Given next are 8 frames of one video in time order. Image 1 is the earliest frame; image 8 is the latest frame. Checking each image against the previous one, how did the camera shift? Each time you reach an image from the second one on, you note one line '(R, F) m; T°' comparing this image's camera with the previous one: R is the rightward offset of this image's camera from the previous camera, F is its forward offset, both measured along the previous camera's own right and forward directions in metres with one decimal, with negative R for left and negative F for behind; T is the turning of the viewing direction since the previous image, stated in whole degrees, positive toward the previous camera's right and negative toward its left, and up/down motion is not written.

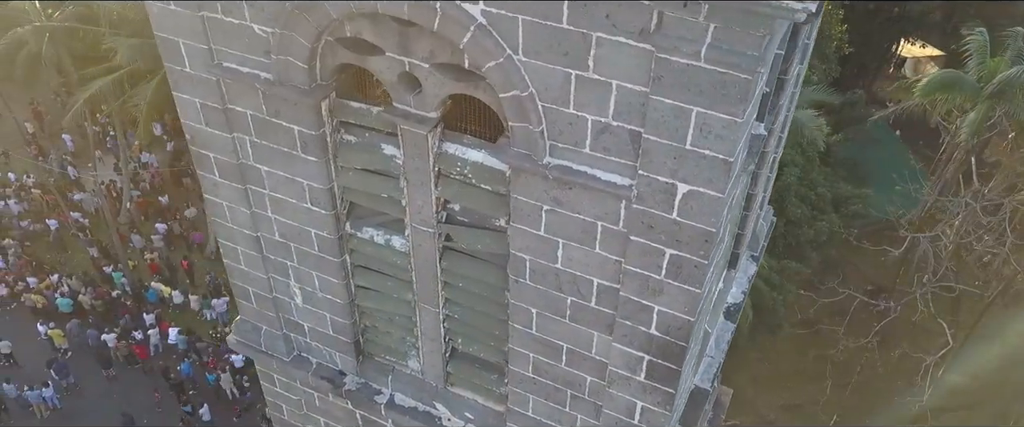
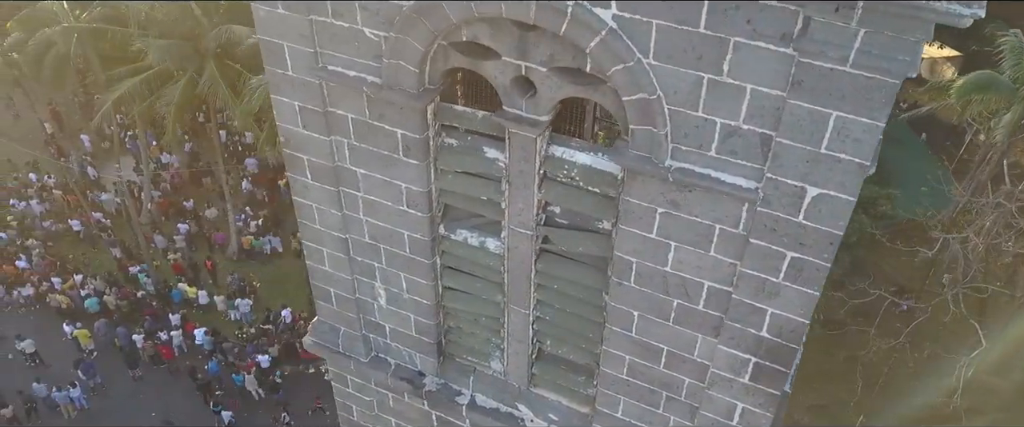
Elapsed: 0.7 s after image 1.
(-0.5, 0.0) m; 0°
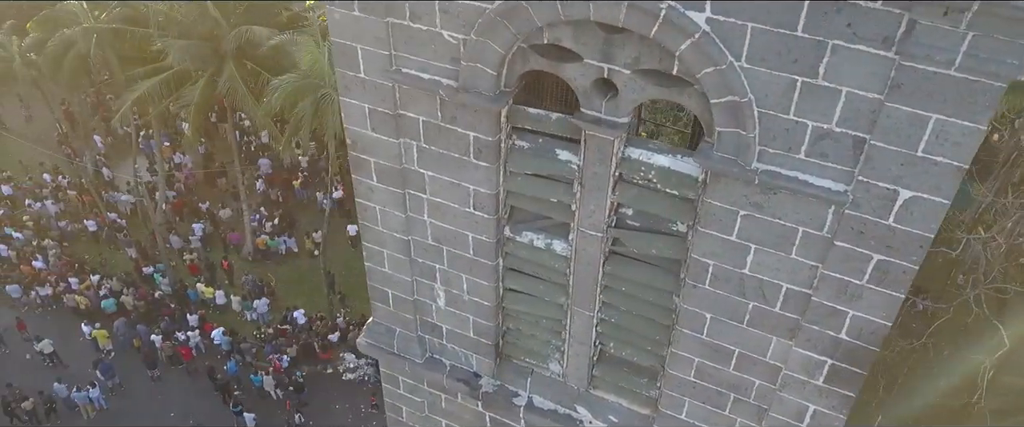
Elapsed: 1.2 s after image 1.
(-0.4, 0.0) m; 0°
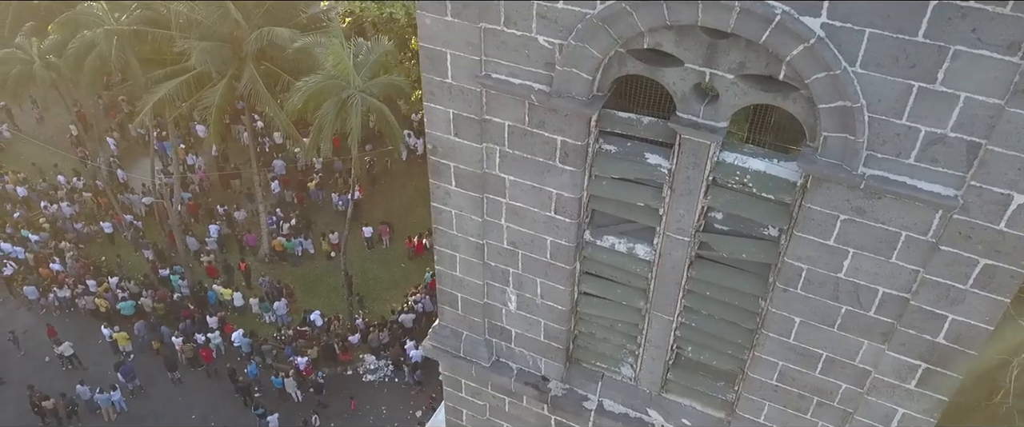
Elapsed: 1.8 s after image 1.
(-0.5, 0.0) m; 0°
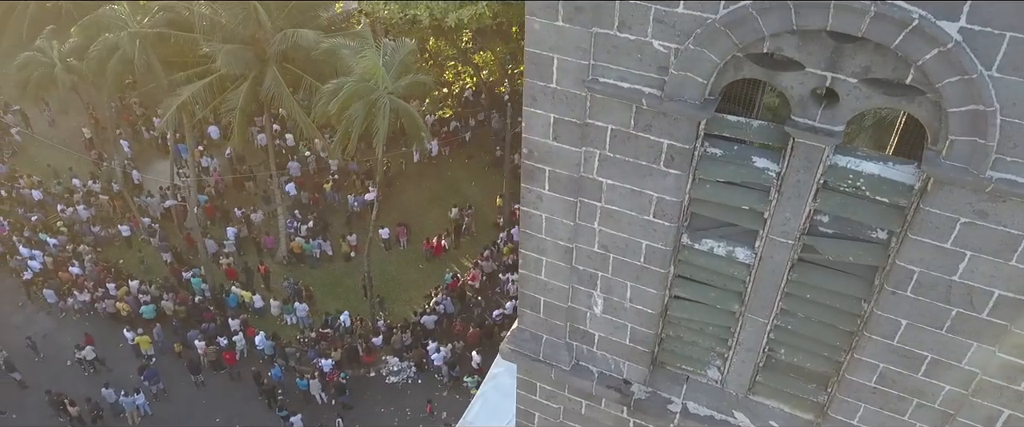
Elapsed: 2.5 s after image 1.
(-0.6, 0.0) m; 0°
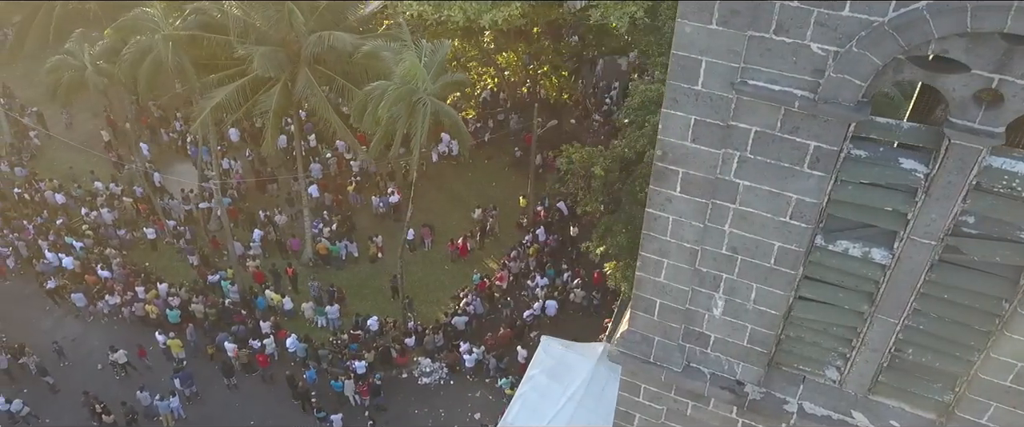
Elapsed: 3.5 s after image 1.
(-0.8, 0.0) m; 0°
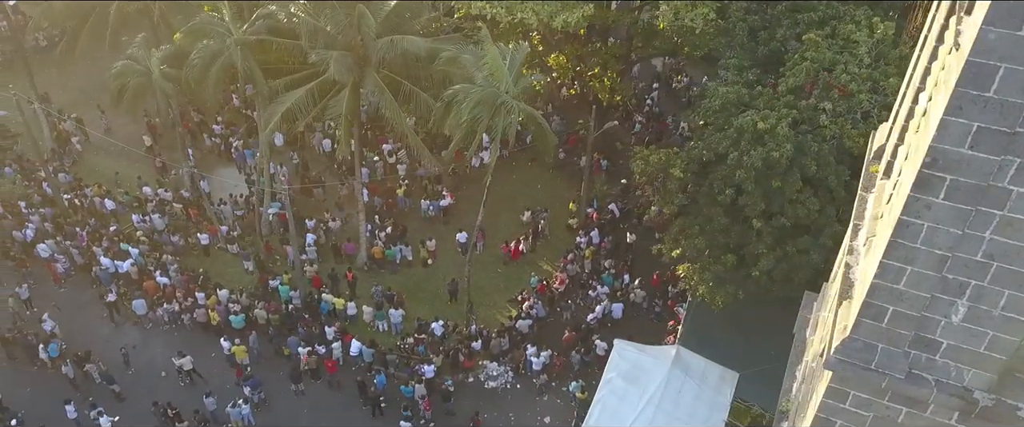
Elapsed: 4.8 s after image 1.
(-1.6, +0.1) m; 0°
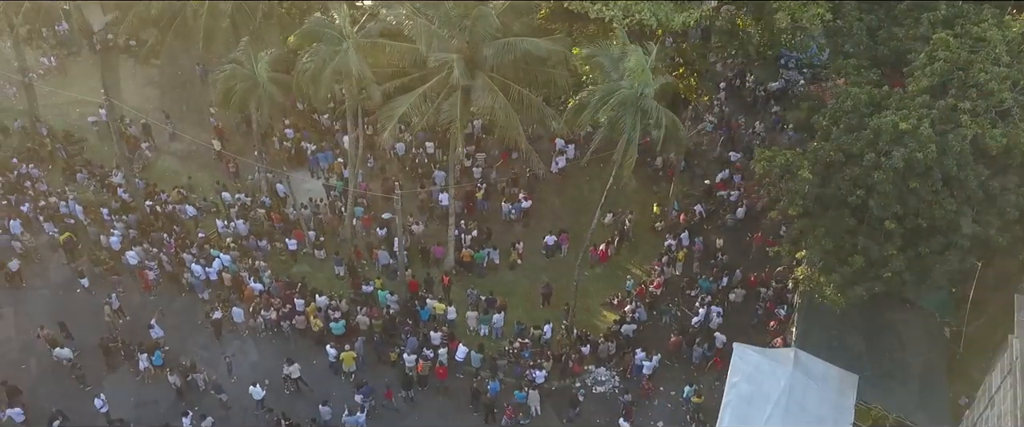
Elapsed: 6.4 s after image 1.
(-2.5, +0.2) m; 0°
